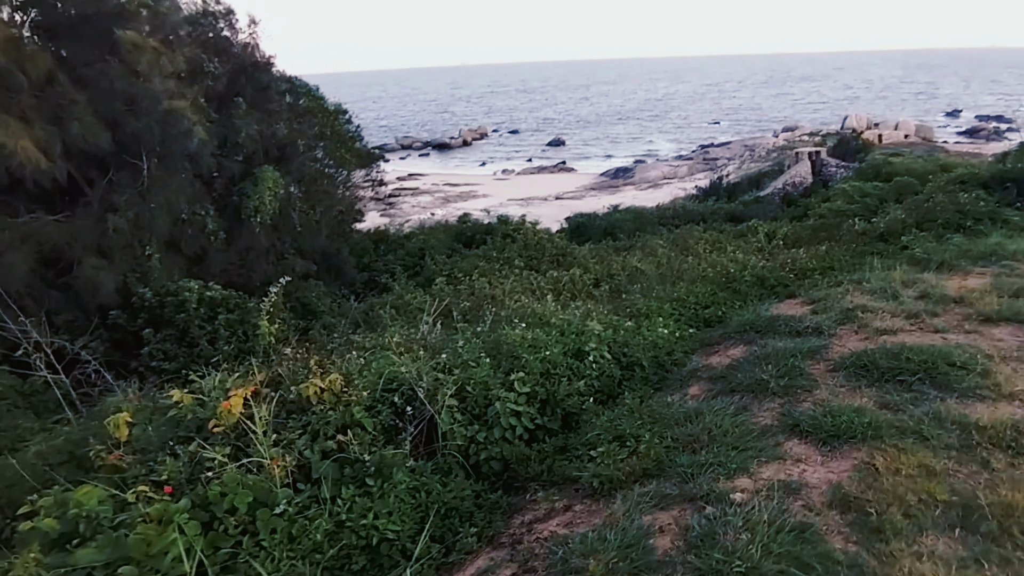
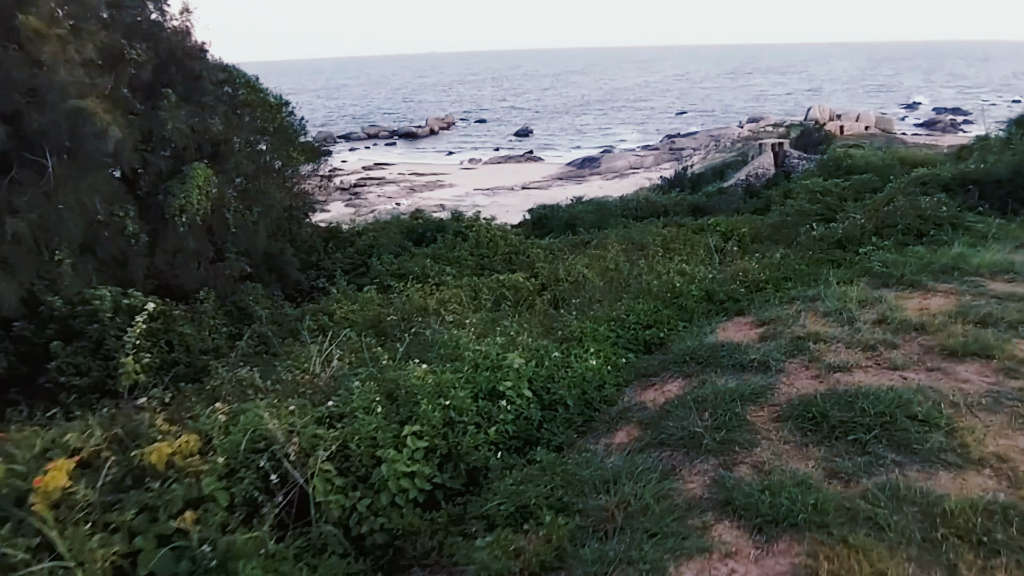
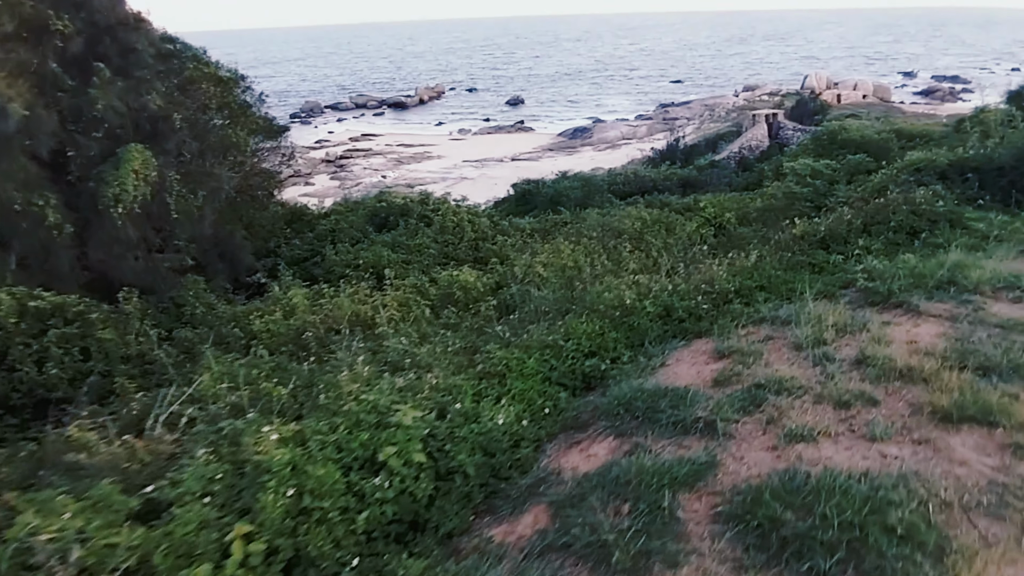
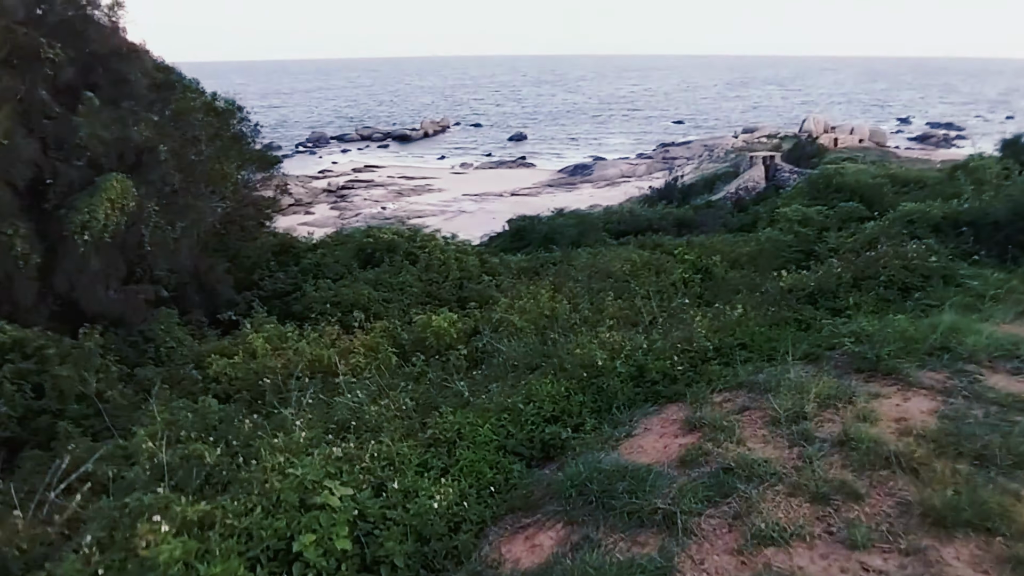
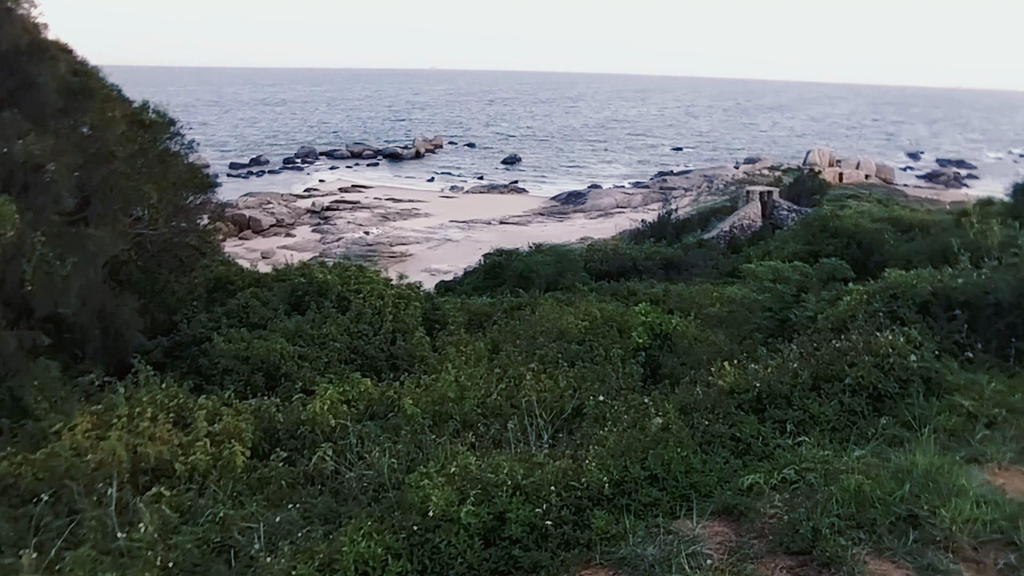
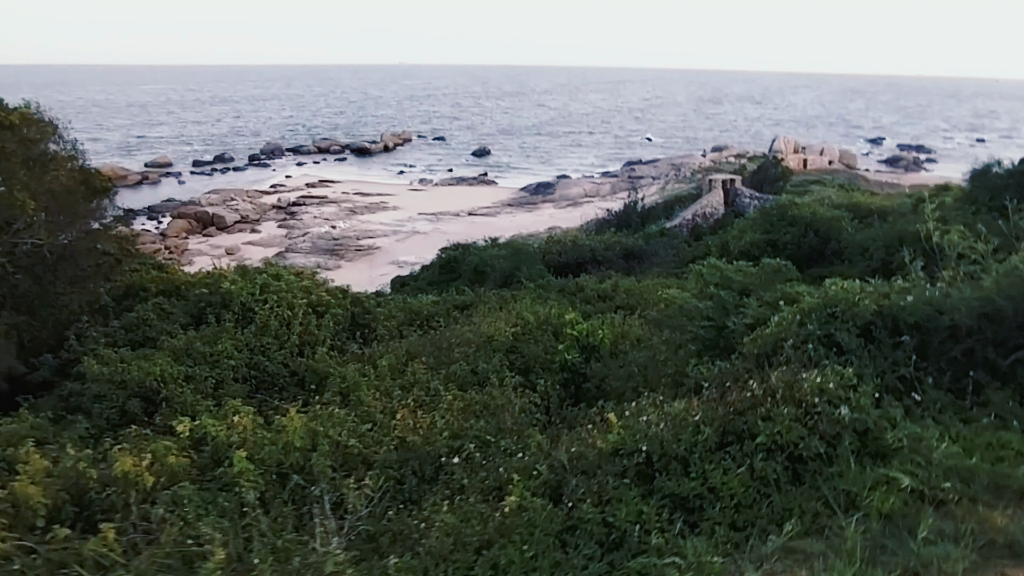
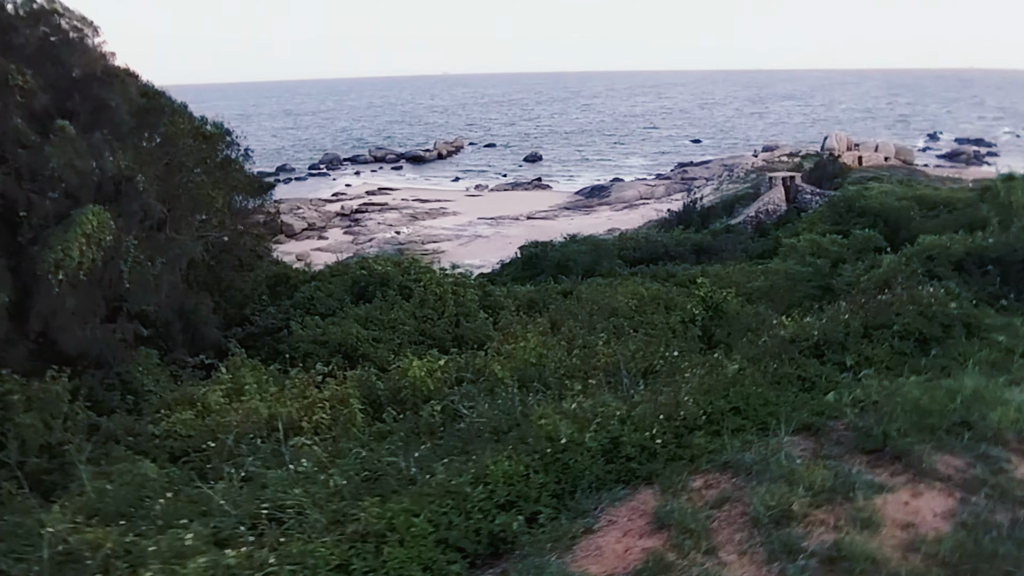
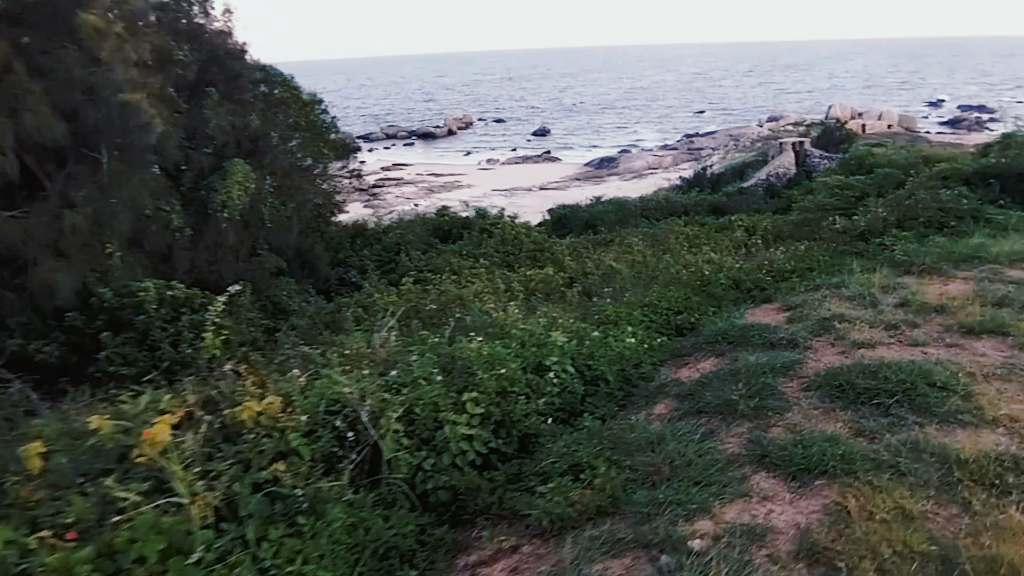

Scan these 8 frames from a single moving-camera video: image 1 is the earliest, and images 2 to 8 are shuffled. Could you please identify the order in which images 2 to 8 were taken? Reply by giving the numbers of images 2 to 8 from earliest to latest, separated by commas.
8, 2, 3, 4, 7, 5, 6
